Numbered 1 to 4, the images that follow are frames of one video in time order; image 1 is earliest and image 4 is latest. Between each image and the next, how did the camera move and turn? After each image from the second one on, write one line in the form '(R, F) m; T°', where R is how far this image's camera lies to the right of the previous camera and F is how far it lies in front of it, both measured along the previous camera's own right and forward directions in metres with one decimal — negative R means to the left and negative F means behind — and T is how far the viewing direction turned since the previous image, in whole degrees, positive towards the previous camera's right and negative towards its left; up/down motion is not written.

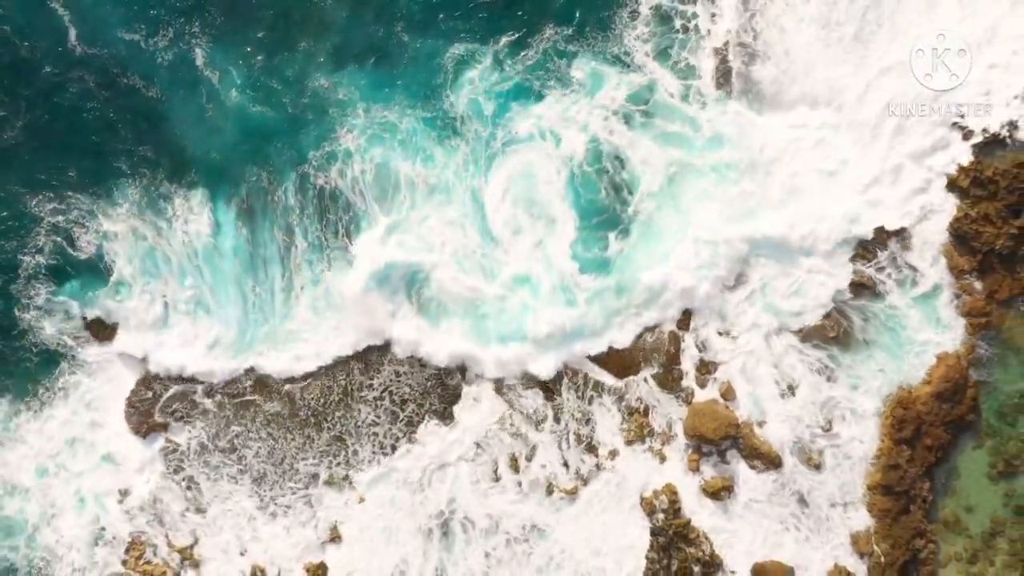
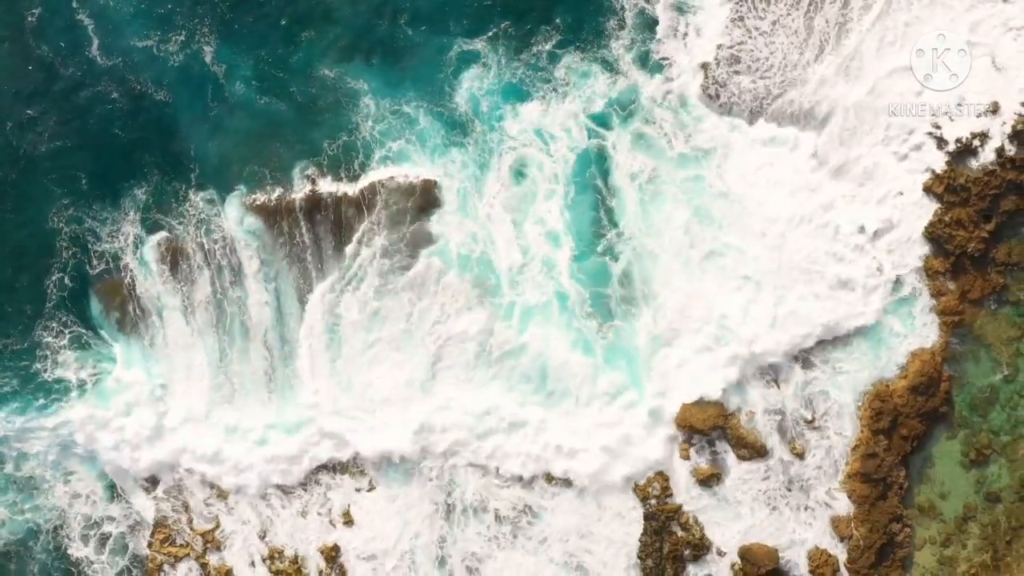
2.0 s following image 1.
(-0.1, -1.5) m; 0°
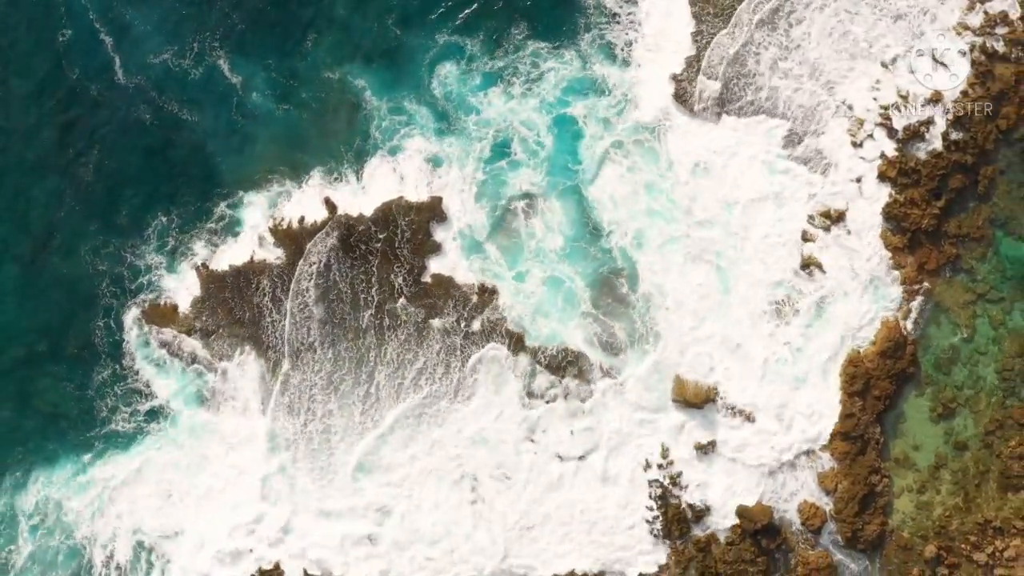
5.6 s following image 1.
(-0.1, -2.8) m; 0°
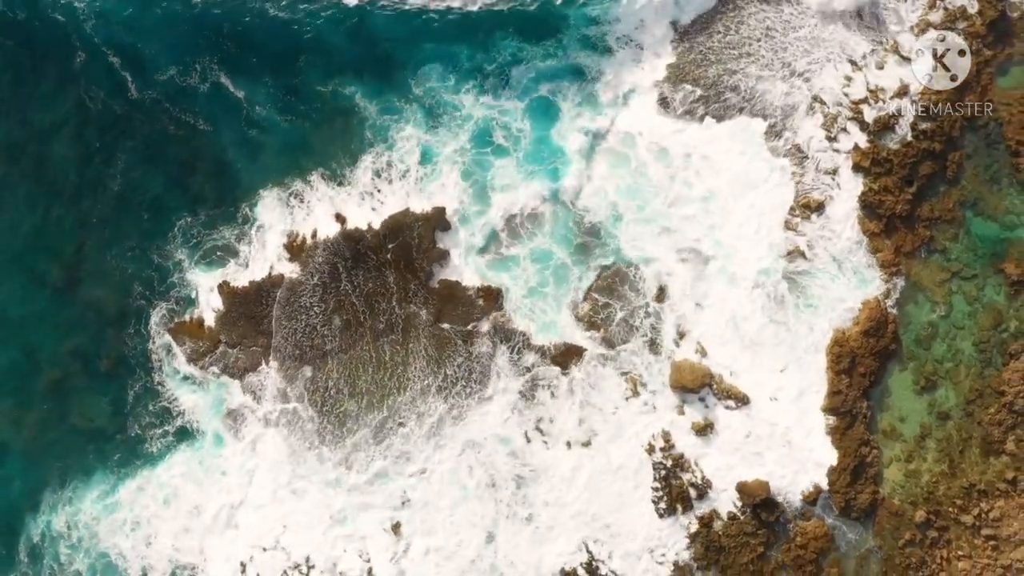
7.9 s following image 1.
(0.0, -1.8) m; 0°
